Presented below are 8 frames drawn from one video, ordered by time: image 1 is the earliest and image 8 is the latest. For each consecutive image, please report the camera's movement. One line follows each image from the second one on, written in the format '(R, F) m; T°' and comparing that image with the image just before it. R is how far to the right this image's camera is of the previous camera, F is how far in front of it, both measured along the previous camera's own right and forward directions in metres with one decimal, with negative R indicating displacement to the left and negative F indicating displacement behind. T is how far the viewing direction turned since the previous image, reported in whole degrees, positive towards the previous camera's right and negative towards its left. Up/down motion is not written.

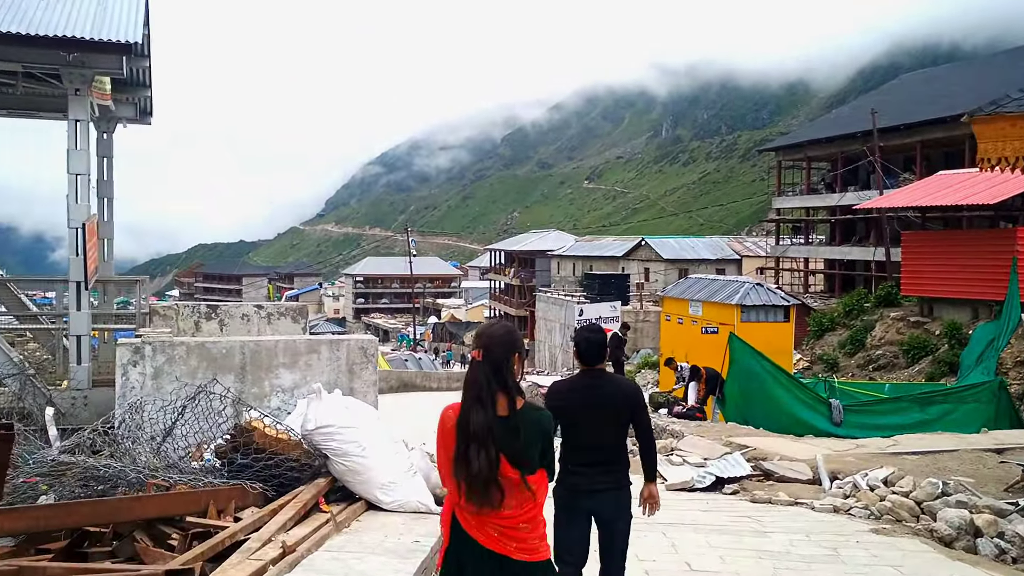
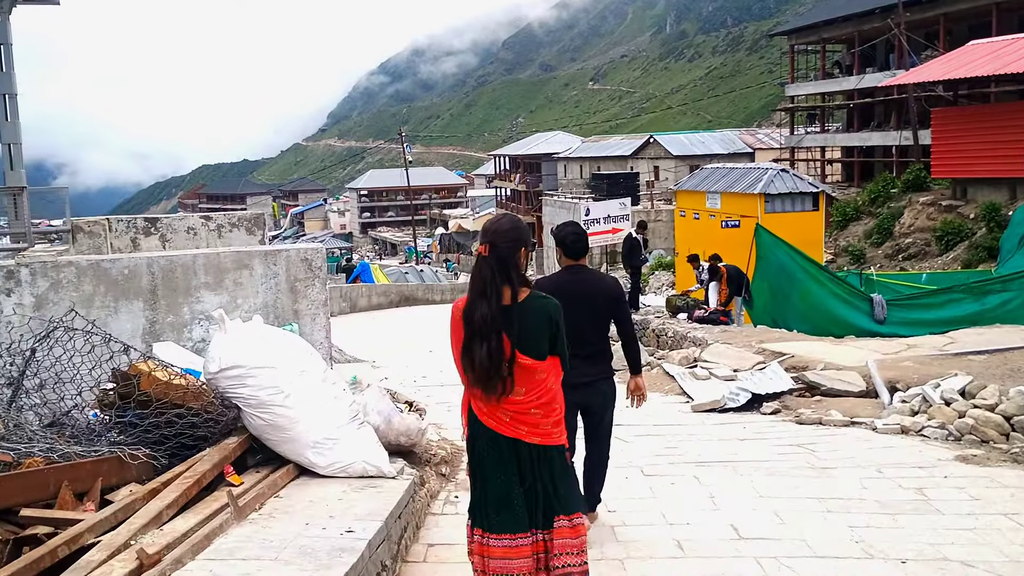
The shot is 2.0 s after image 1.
(+0.2, +1.5) m; -1°
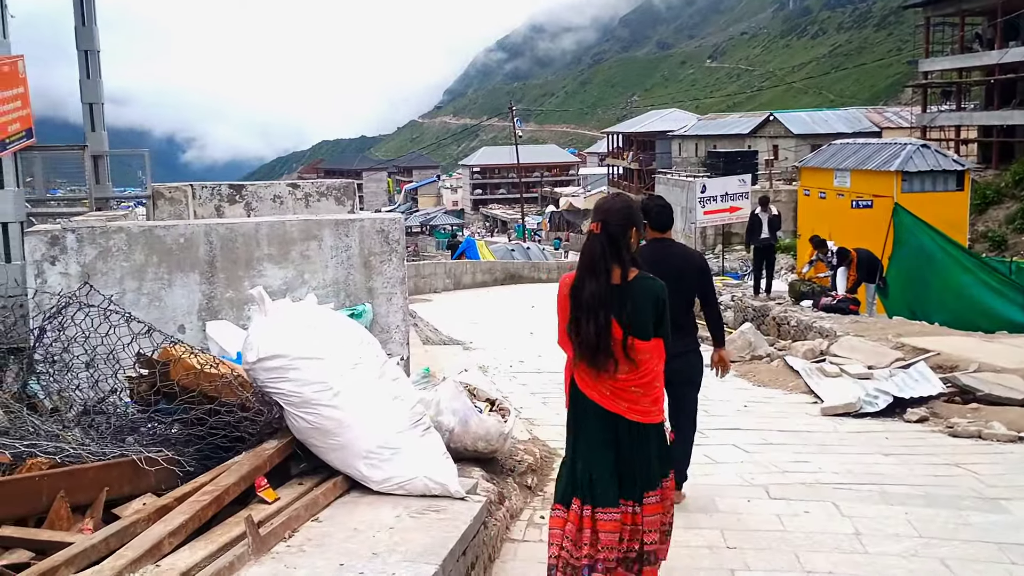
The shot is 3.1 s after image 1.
(0.0, +0.8) m; -6°
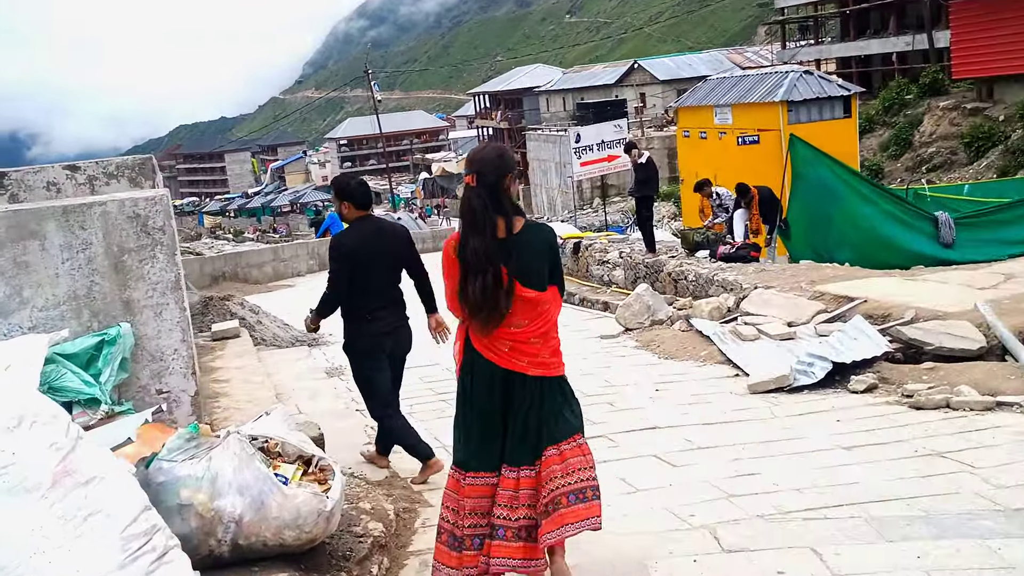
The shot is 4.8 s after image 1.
(+0.2, +1.4) m; +7°
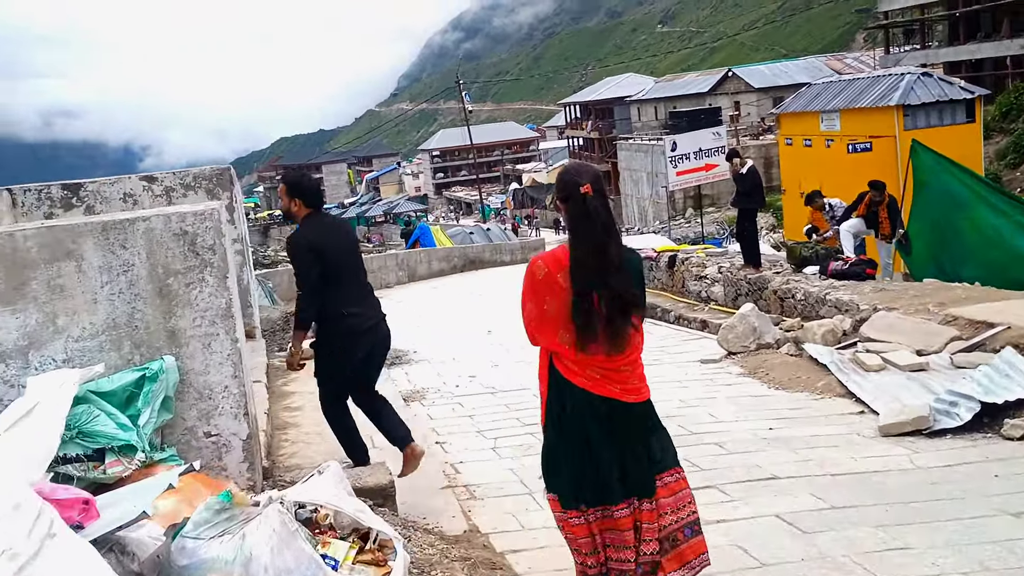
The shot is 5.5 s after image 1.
(0.0, +0.5) m; -5°
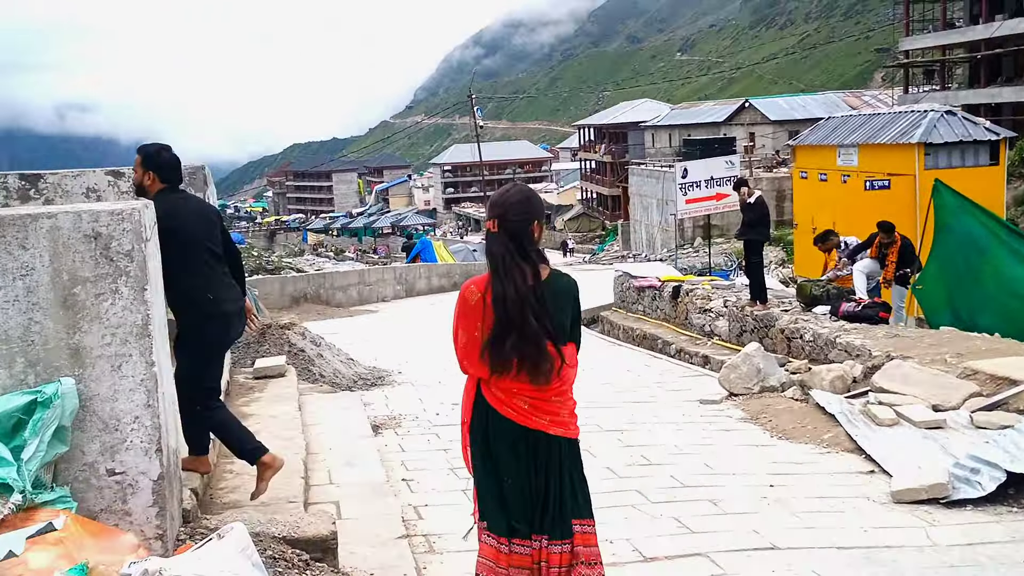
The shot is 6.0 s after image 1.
(+0.1, +0.5) m; 0°
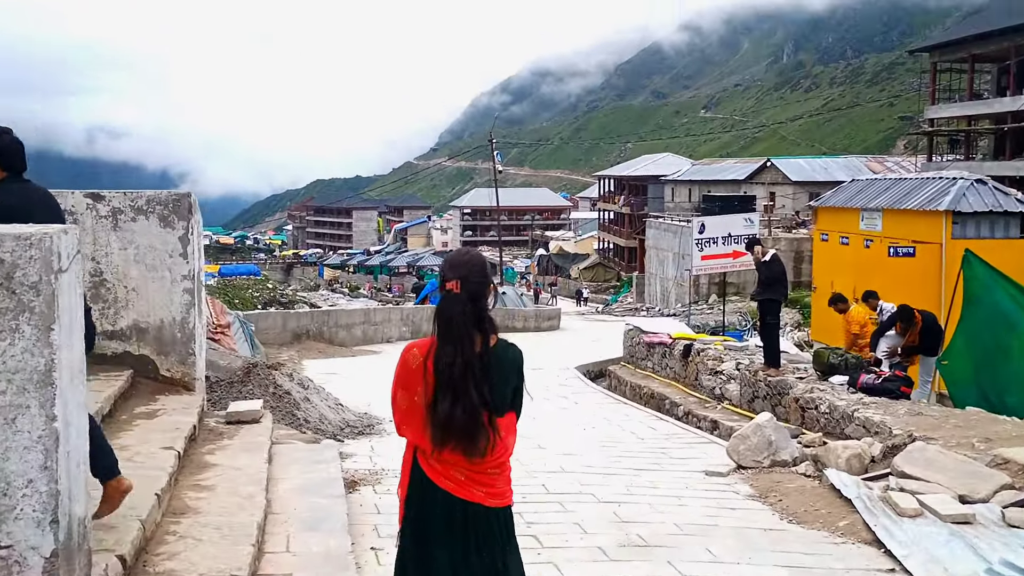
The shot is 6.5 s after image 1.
(+0.1, +0.4) m; -1°
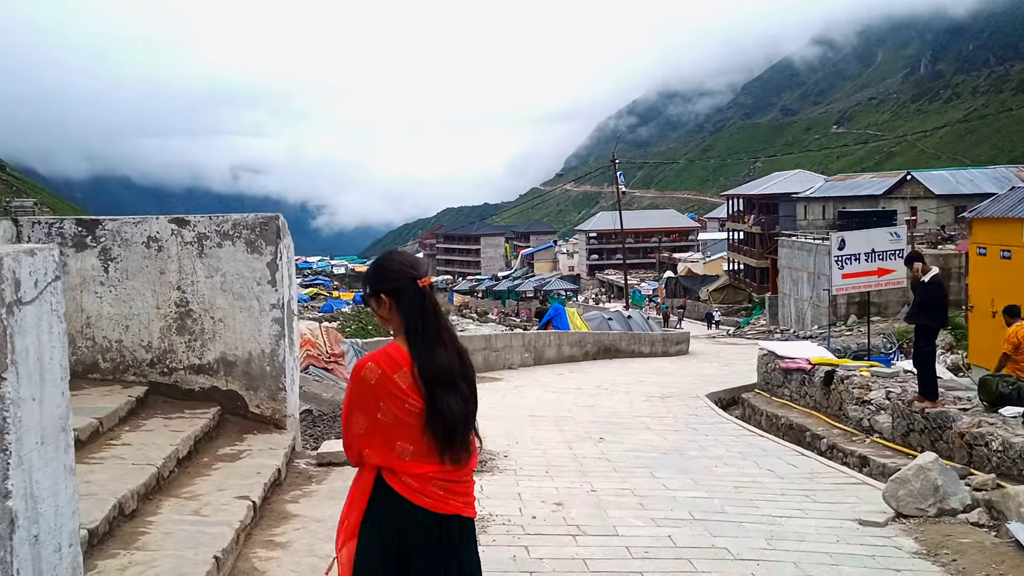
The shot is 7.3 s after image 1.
(+0.1, +0.6) m; -7°
